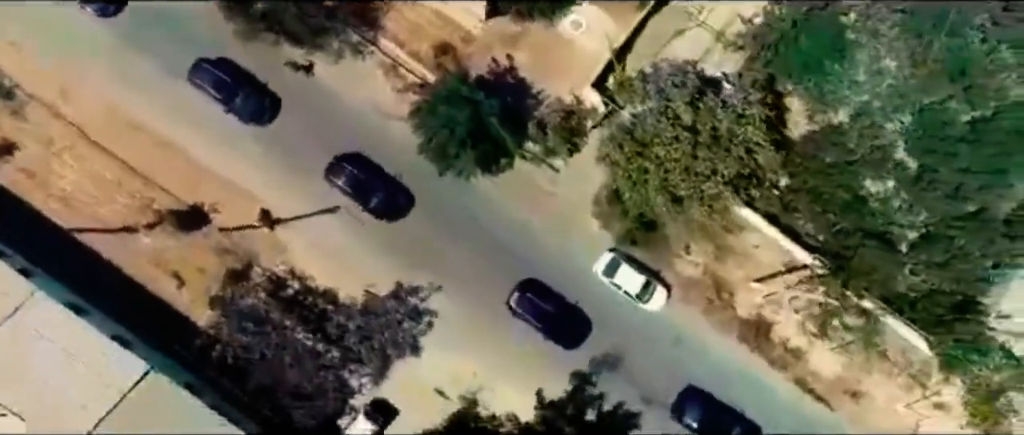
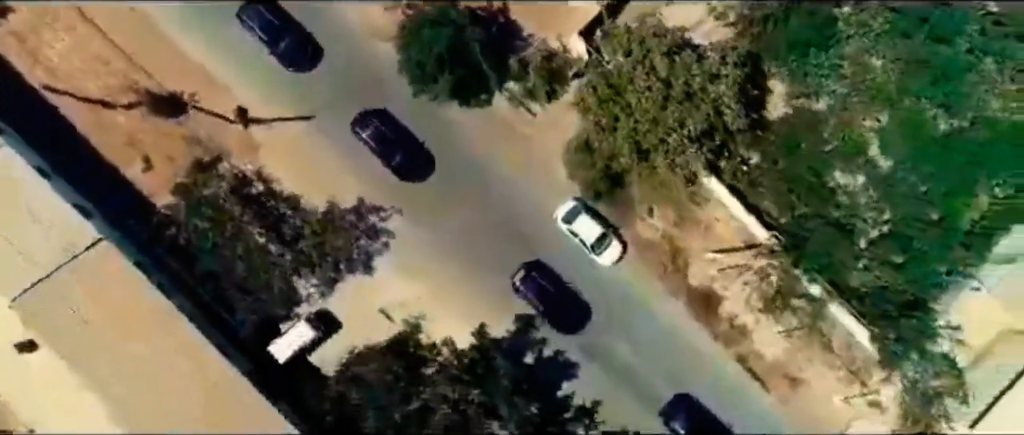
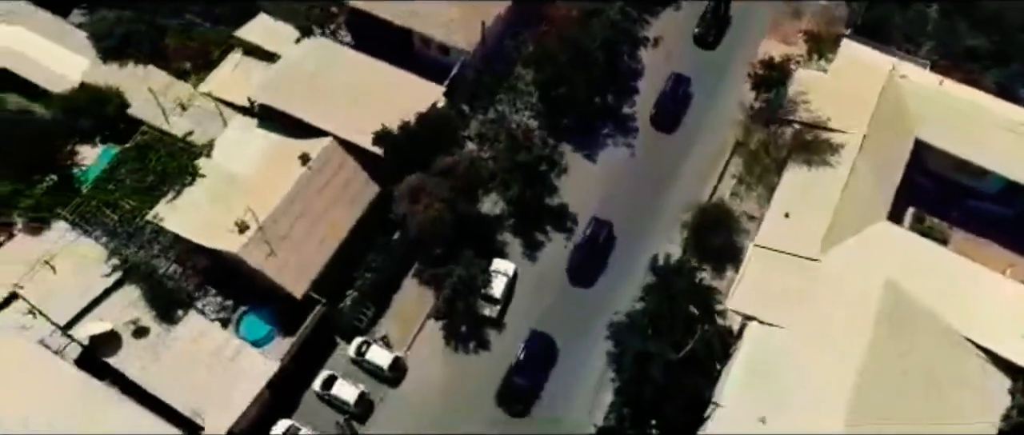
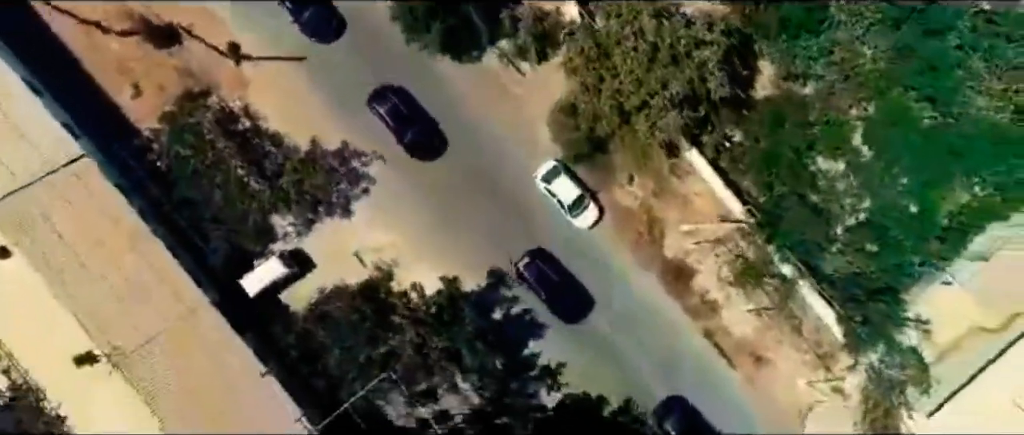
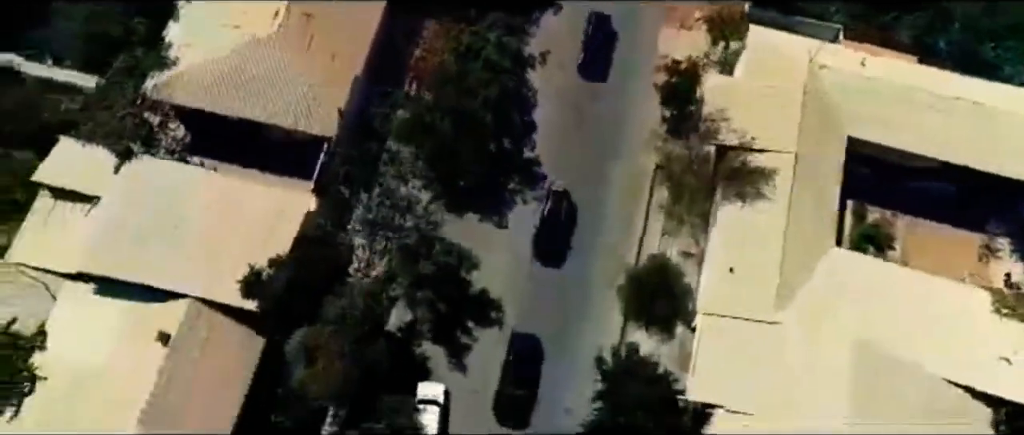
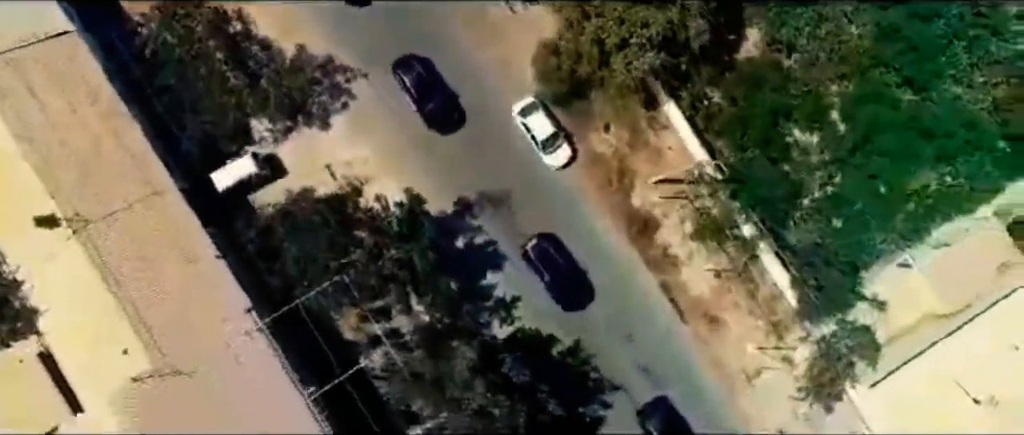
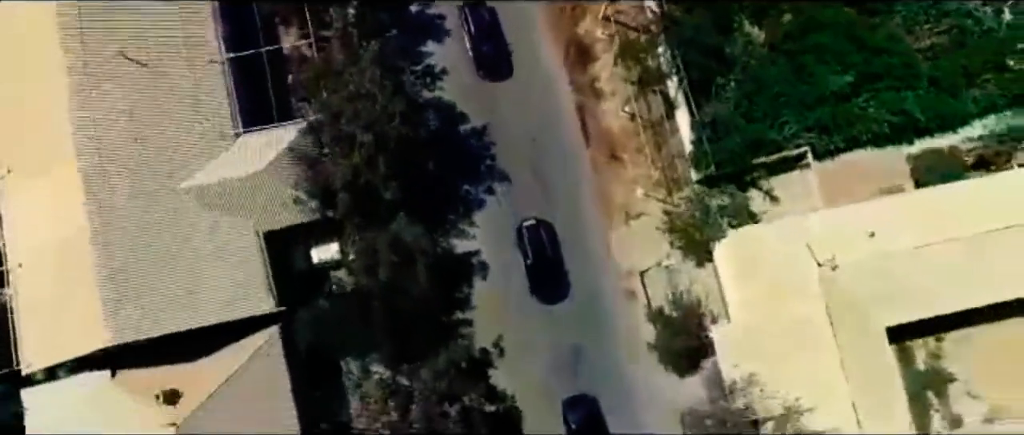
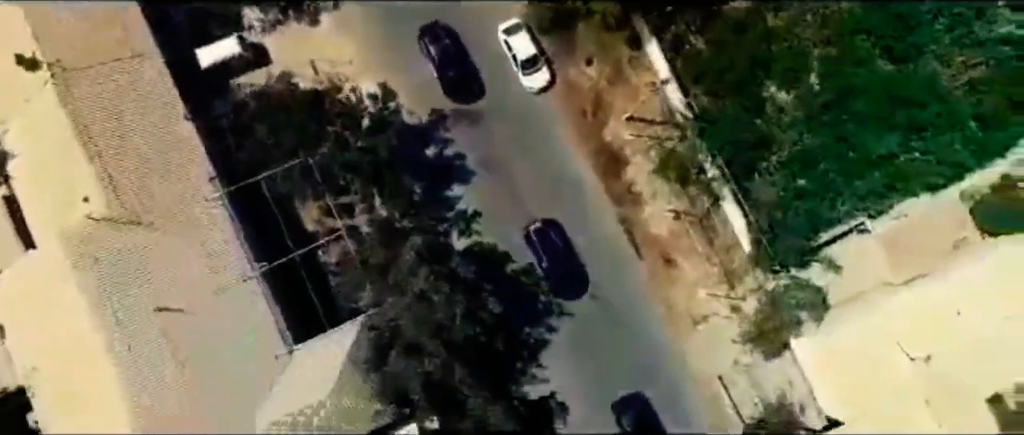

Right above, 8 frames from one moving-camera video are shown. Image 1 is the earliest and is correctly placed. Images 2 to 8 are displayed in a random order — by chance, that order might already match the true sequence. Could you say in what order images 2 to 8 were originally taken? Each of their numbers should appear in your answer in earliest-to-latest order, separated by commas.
2, 4, 6, 8, 7, 5, 3
